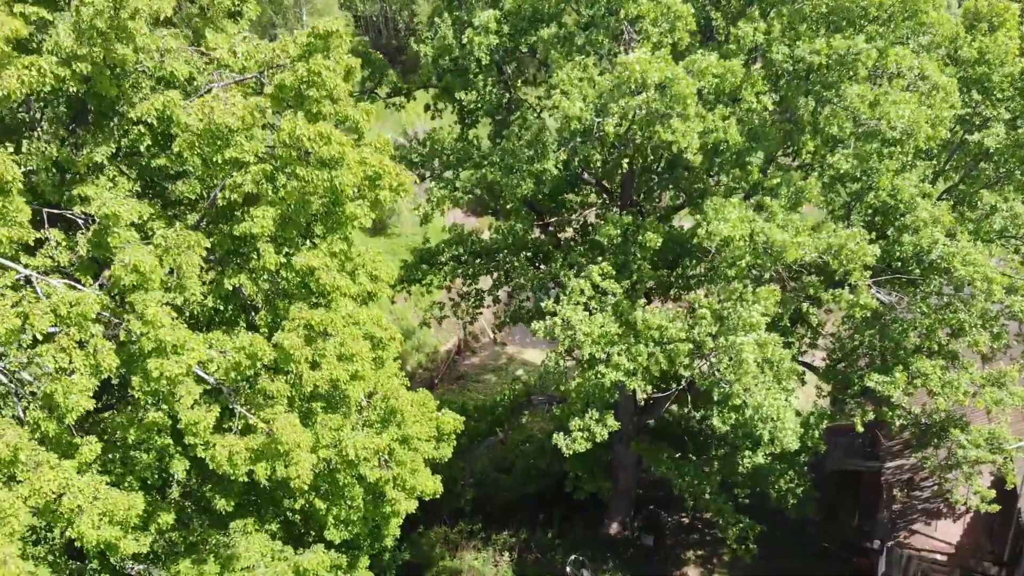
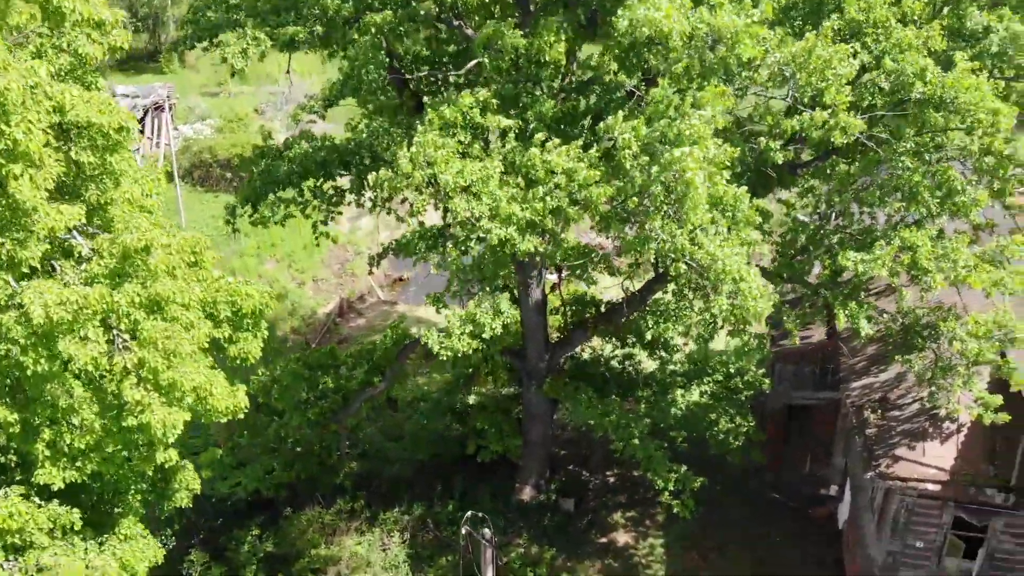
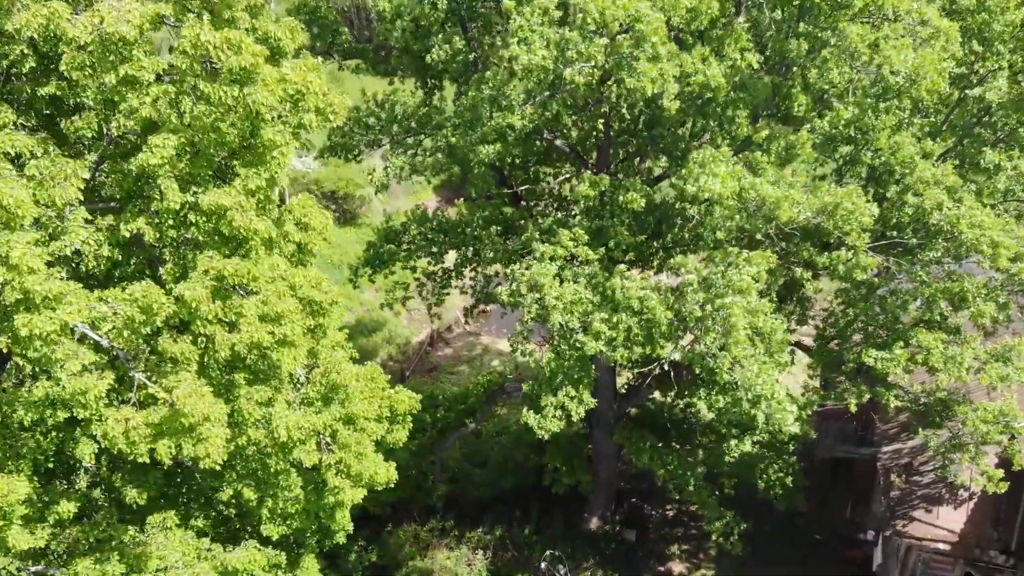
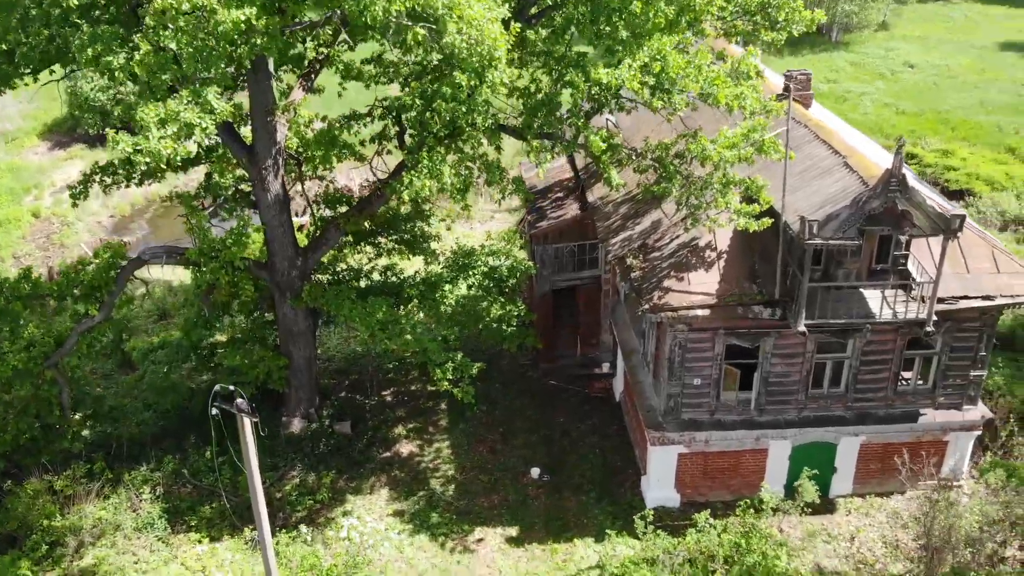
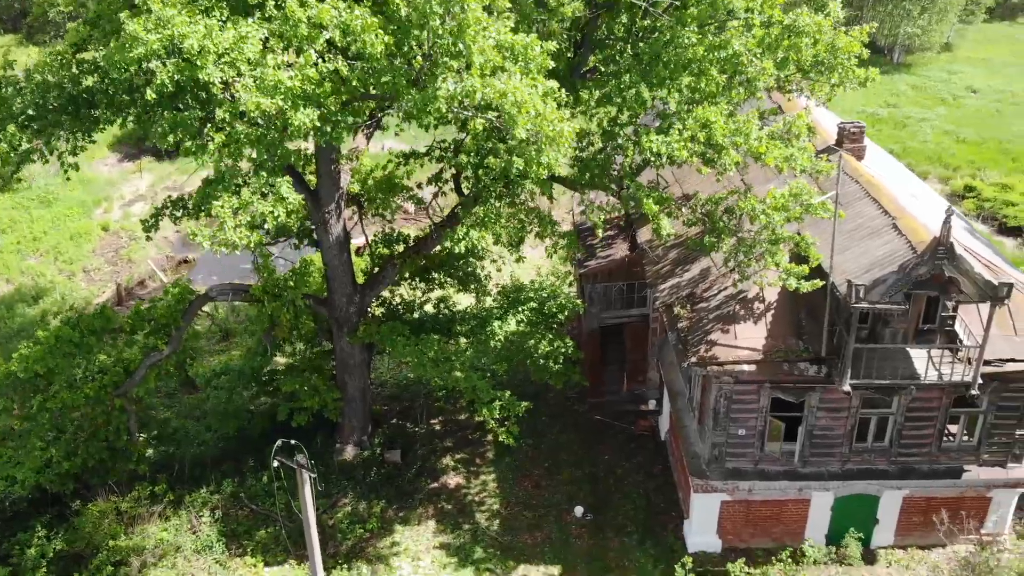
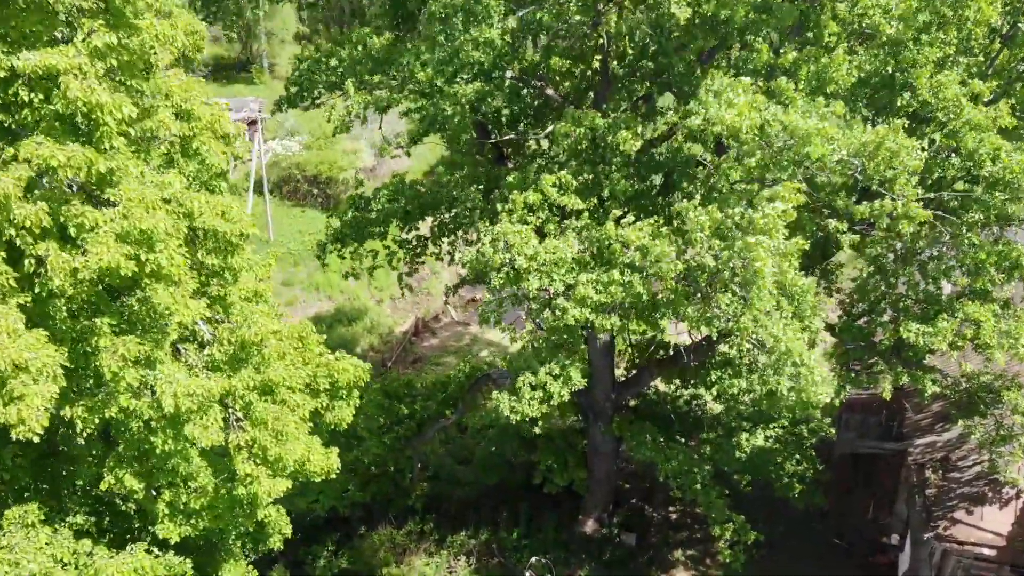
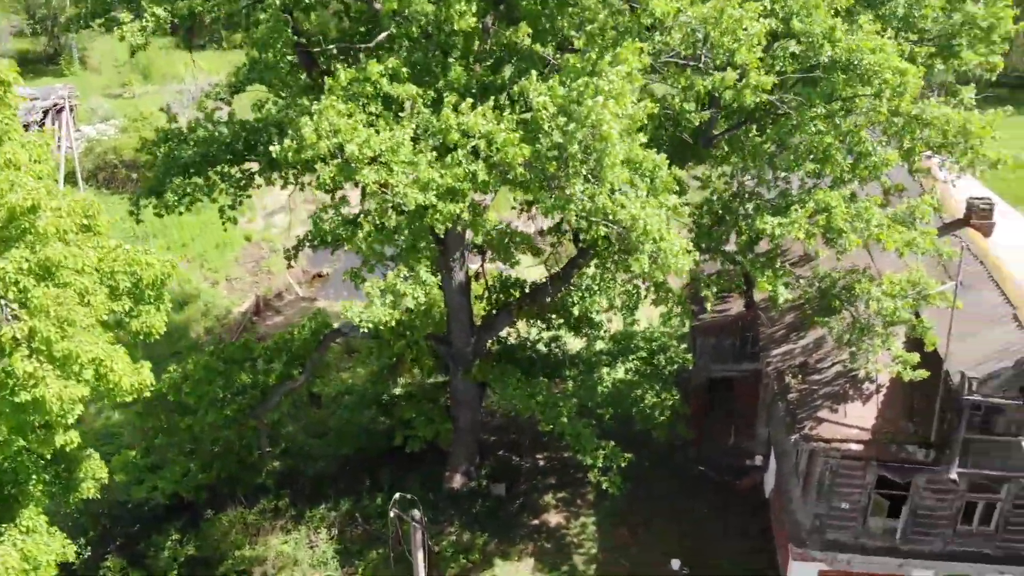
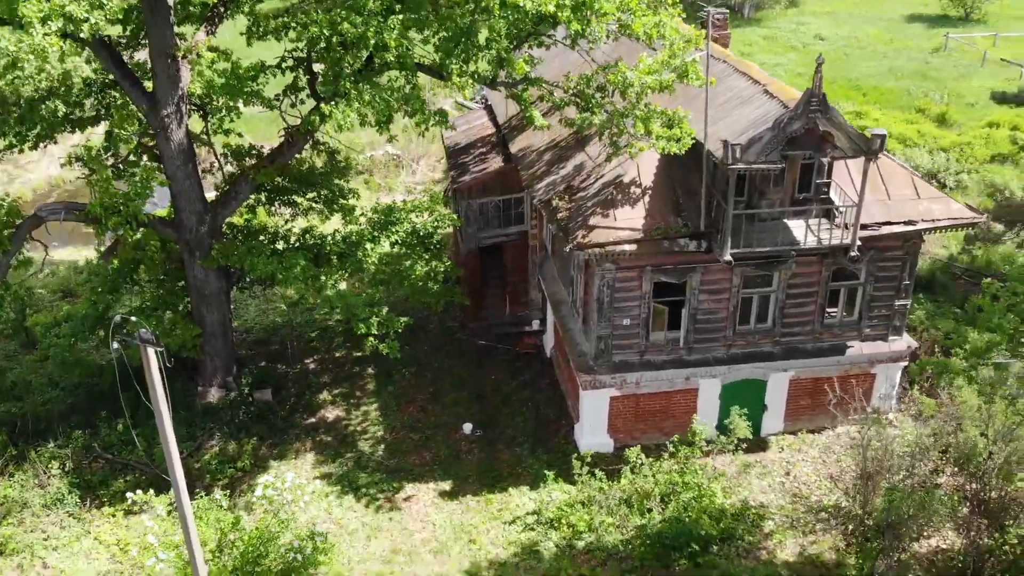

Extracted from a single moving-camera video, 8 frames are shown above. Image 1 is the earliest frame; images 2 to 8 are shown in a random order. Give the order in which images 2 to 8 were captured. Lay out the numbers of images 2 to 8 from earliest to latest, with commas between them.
3, 6, 2, 7, 5, 4, 8
